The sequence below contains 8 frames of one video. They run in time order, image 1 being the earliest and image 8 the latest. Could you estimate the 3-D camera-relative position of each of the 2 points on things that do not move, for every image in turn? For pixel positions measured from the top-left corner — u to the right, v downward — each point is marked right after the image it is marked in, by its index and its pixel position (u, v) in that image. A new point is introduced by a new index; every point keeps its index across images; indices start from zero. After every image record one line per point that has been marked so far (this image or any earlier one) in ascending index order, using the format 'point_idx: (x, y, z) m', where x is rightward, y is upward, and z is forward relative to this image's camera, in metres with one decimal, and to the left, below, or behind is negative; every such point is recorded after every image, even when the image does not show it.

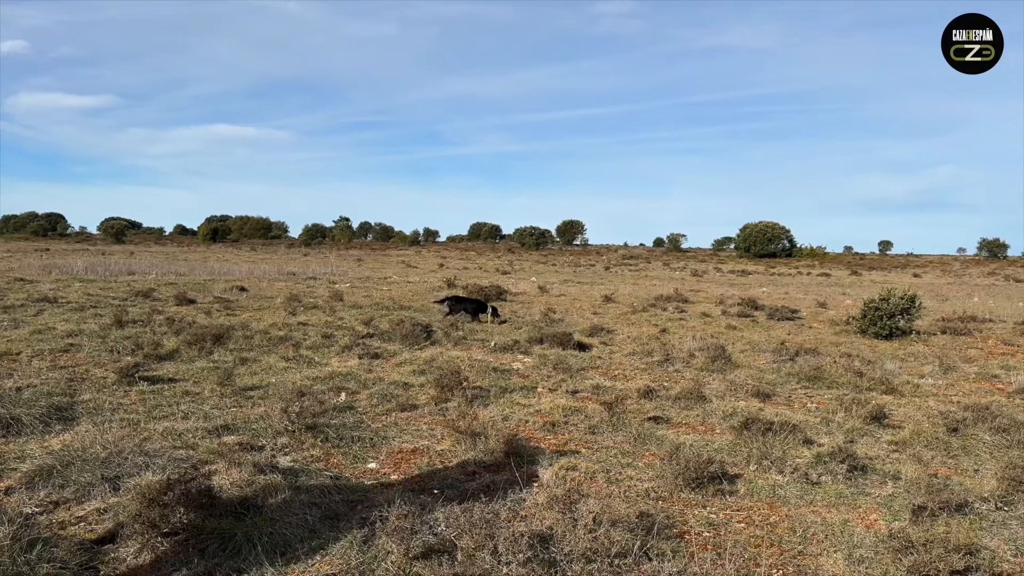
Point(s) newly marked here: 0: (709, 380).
0: (+2.1, -1.0, +8.7) m
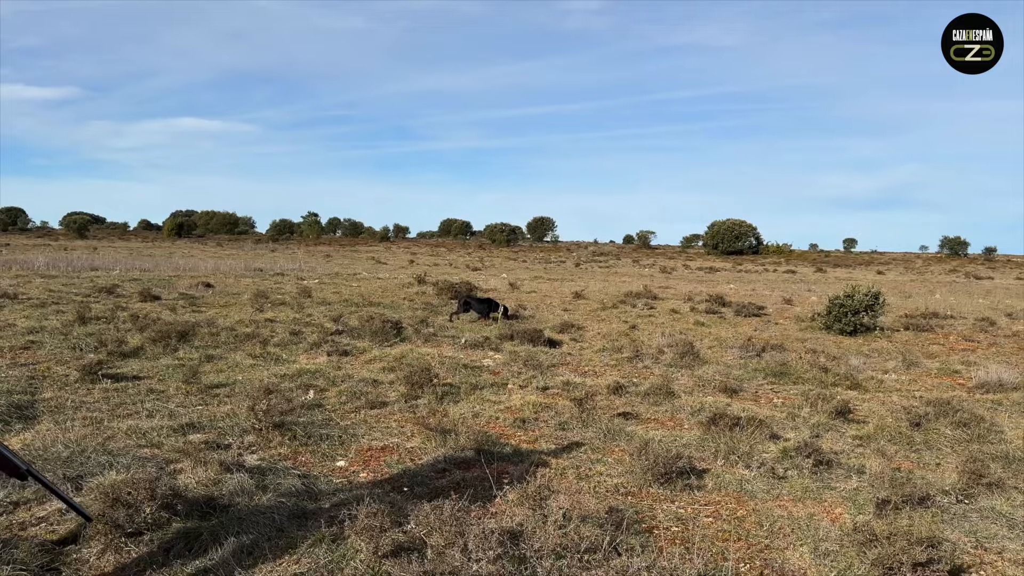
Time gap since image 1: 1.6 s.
0: (+1.8, -0.9, +8.8) m
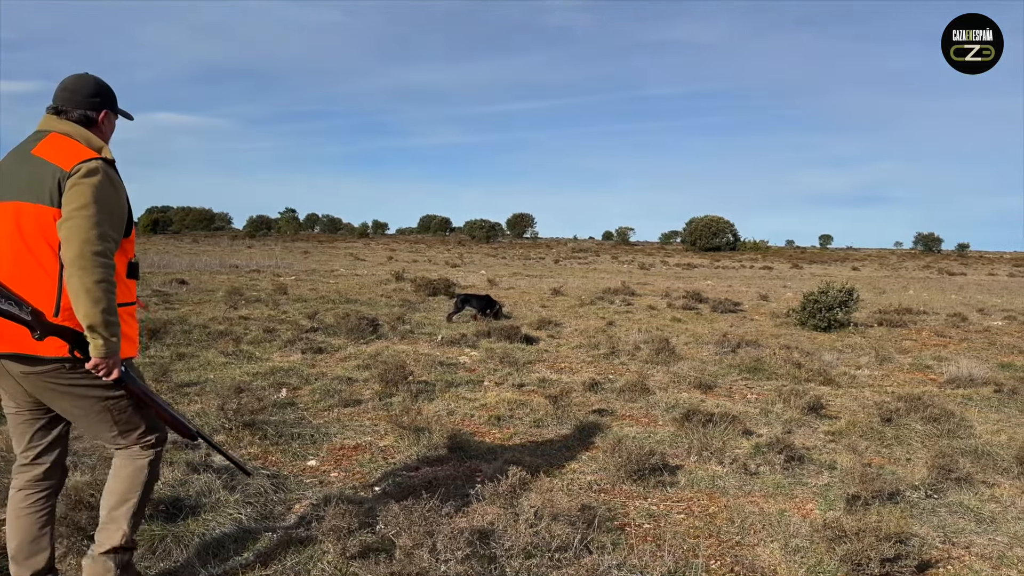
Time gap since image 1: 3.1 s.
0: (+1.5, -0.9, +8.8) m
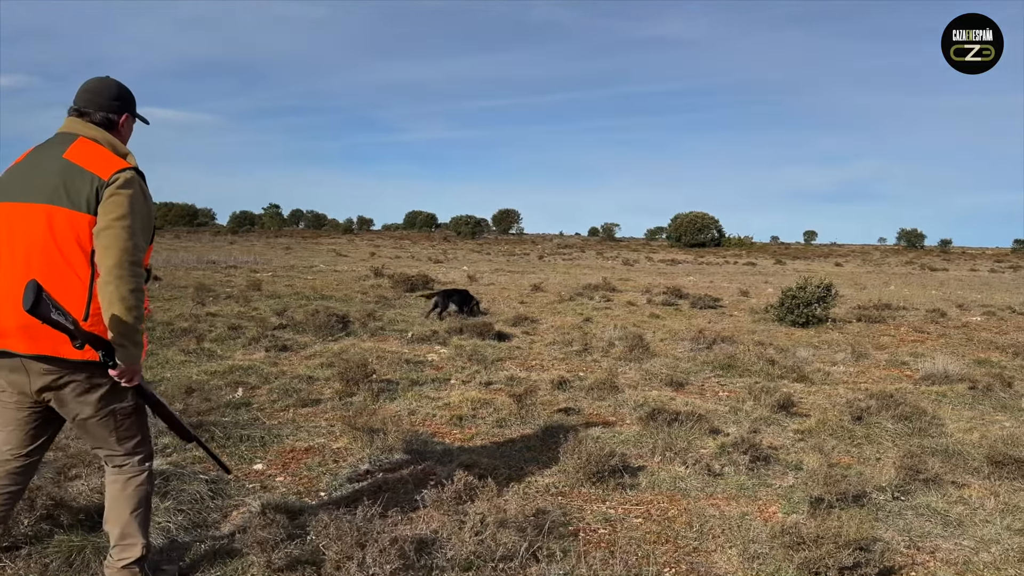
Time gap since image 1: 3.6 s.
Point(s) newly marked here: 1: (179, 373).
0: (+1.2, -0.9, +8.6) m
1: (-3.1, -0.8, +7.6) m
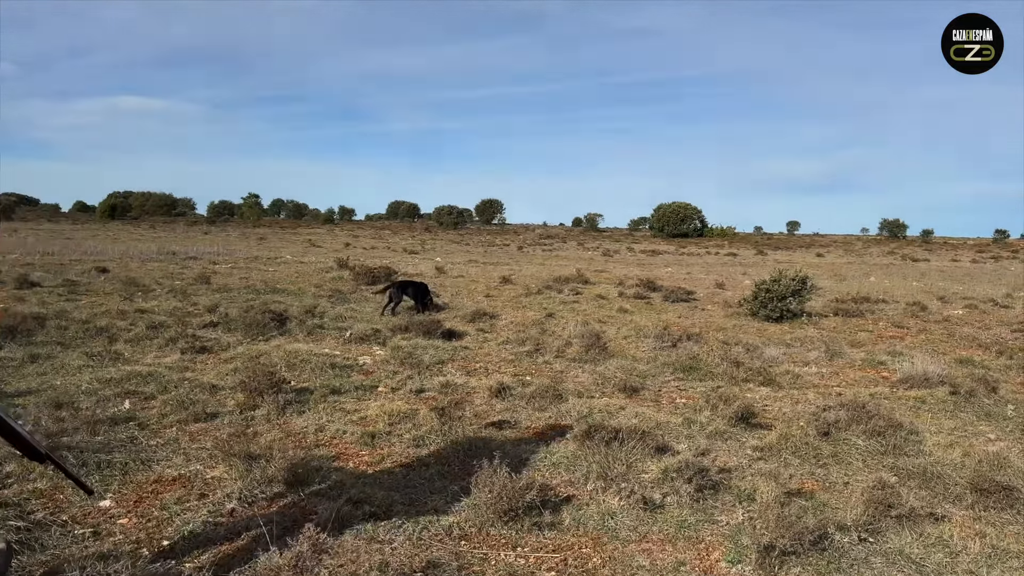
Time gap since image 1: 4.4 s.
0: (+0.6, -0.8, +7.9) m
1: (-3.7, -0.8, +6.7) m
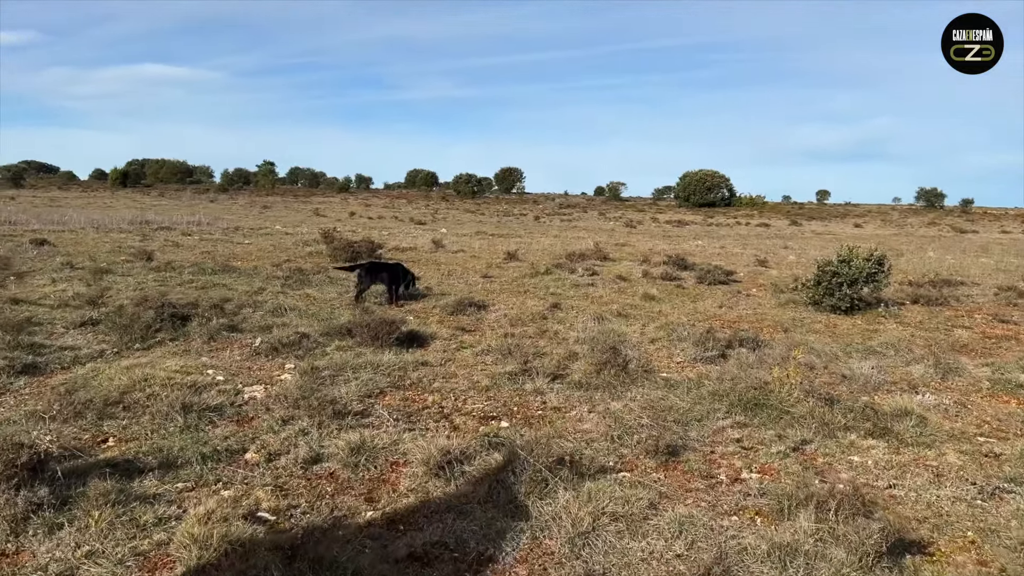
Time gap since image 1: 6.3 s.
0: (+0.4, -0.8, +5.1) m
1: (-3.9, -0.8, +4.1) m
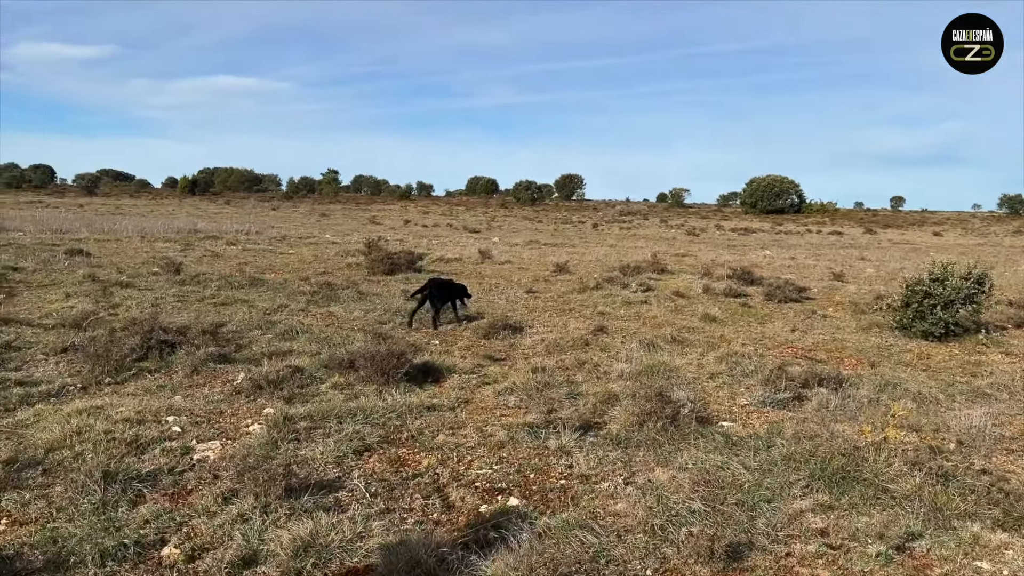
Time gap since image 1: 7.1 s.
0: (+0.5, -1.0, +4.0) m
1: (-3.9, -0.9, +3.3) m
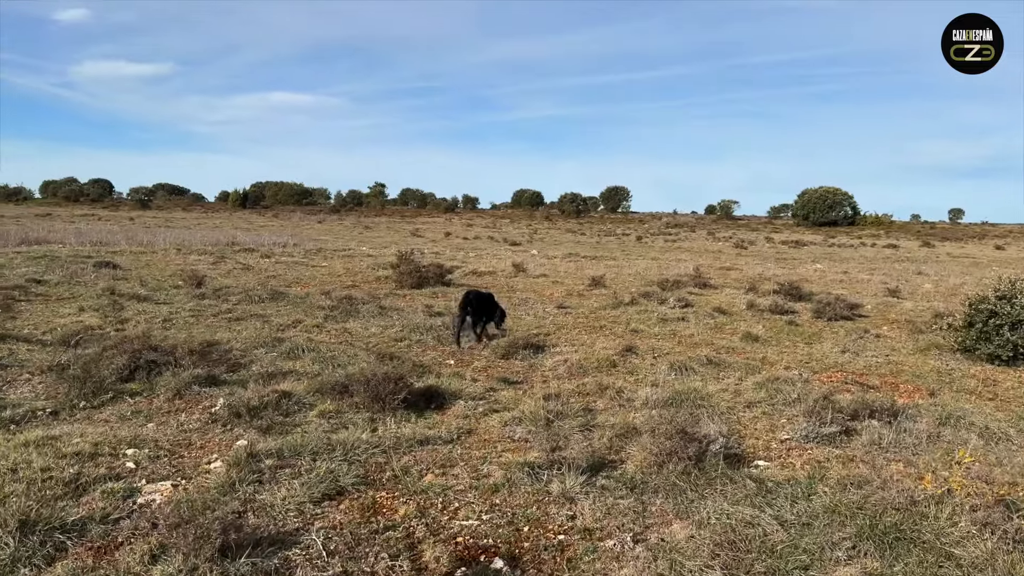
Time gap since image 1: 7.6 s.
0: (+0.4, -1.1, +3.4) m
1: (-4.0, -1.0, +2.9) m
